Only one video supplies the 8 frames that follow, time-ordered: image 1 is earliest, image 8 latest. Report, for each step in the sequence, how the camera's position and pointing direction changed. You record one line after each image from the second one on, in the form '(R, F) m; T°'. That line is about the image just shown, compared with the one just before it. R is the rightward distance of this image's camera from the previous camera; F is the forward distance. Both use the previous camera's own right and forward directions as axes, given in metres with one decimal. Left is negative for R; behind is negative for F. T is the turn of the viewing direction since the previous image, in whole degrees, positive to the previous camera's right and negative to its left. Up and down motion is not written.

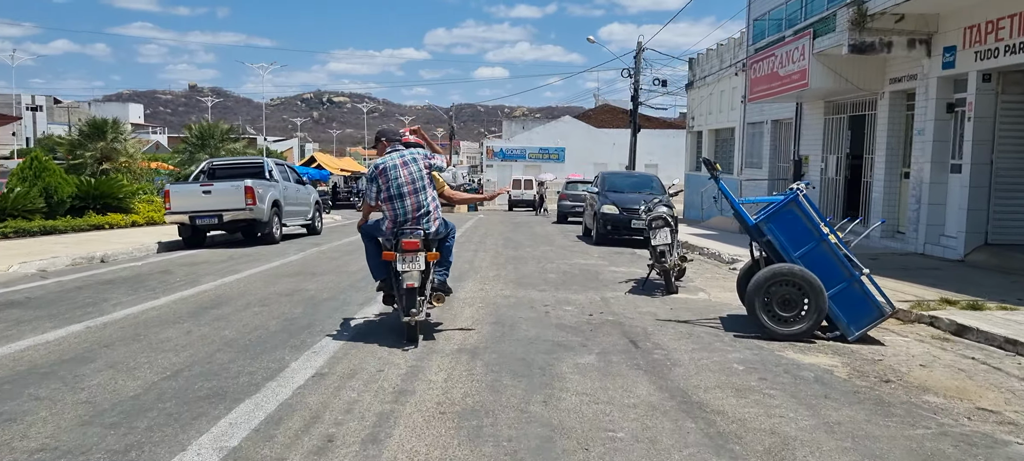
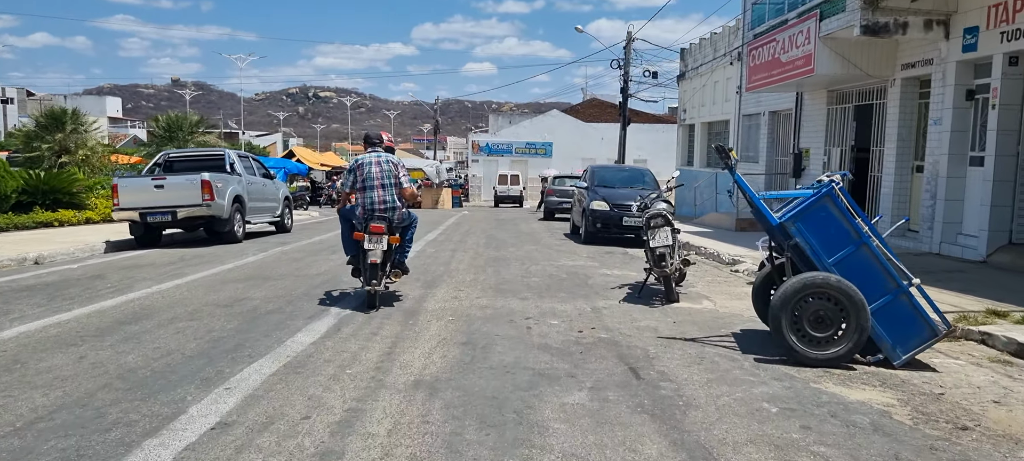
(+0.1, +1.2) m; +1°
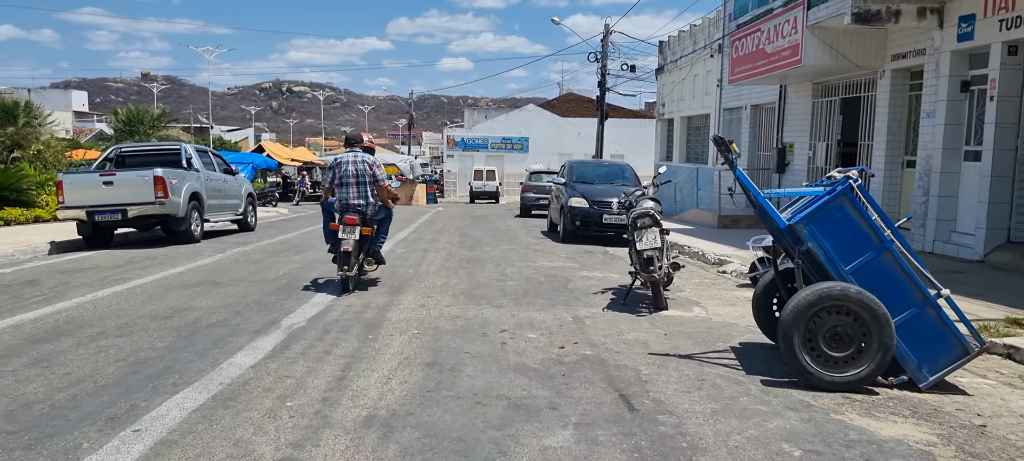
(0.0, +0.7) m; +2°
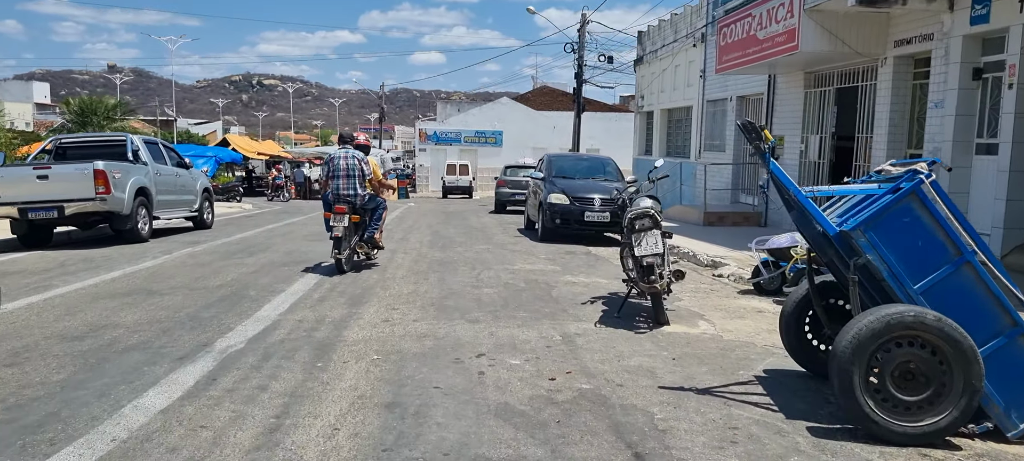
(0.0, +1.0) m; +2°
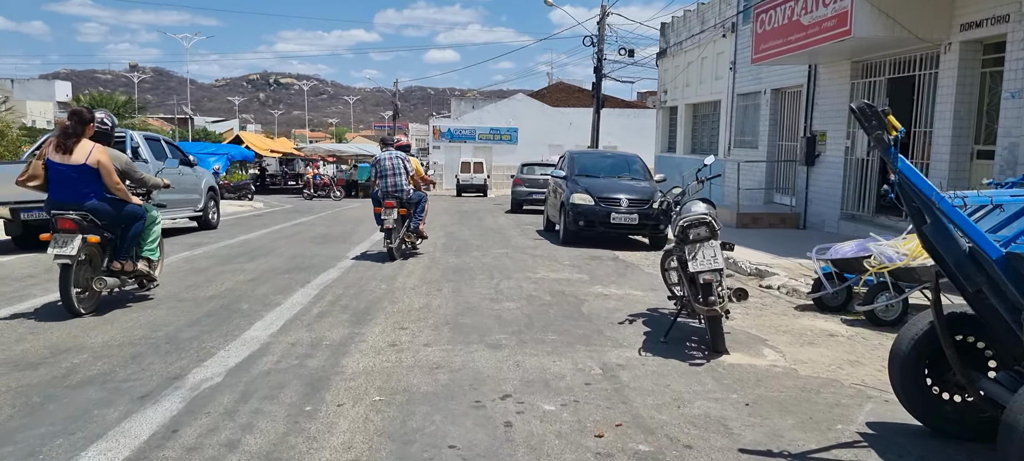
(-0.1, +1.0) m; -1°
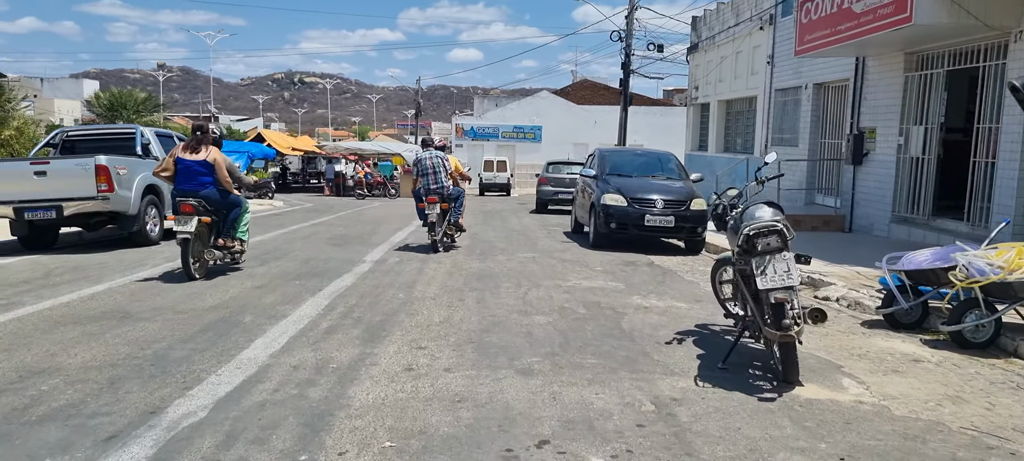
(-0.1, +0.8) m; -2°
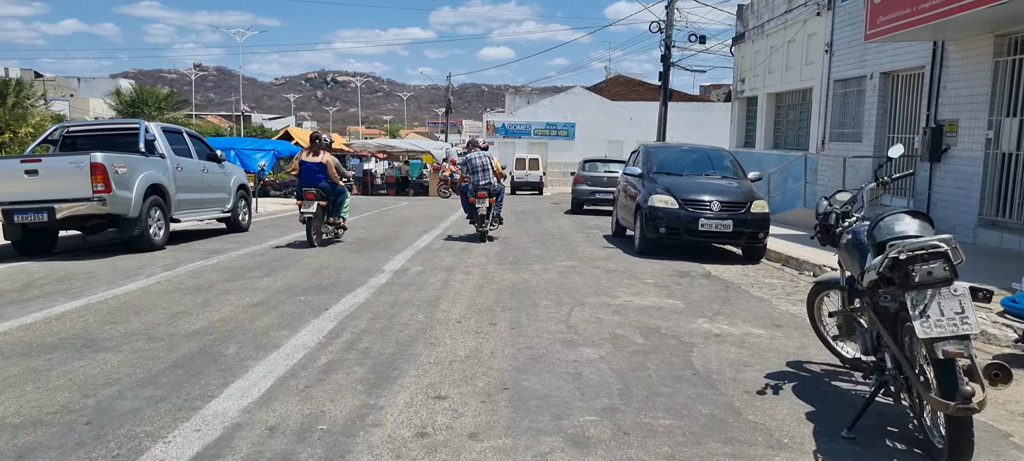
(-0.1, +1.3) m; -3°
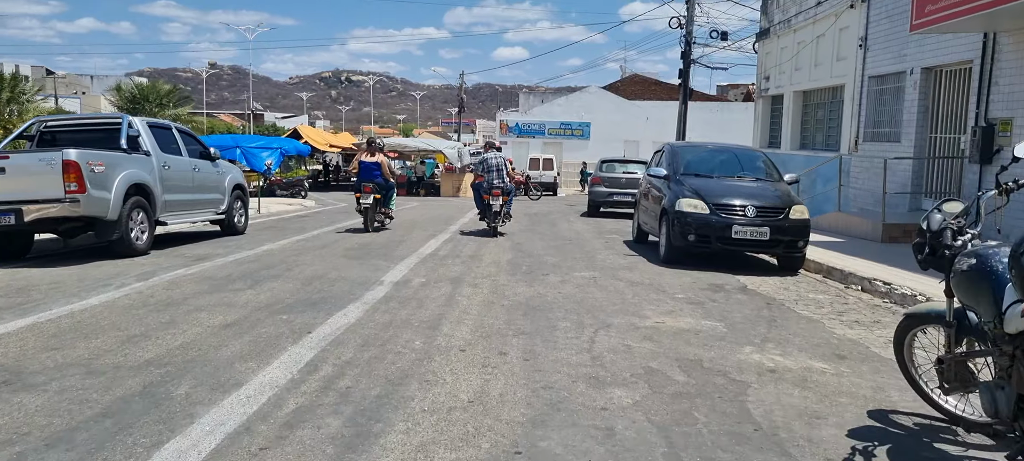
(0.0, +1.0) m; -1°
